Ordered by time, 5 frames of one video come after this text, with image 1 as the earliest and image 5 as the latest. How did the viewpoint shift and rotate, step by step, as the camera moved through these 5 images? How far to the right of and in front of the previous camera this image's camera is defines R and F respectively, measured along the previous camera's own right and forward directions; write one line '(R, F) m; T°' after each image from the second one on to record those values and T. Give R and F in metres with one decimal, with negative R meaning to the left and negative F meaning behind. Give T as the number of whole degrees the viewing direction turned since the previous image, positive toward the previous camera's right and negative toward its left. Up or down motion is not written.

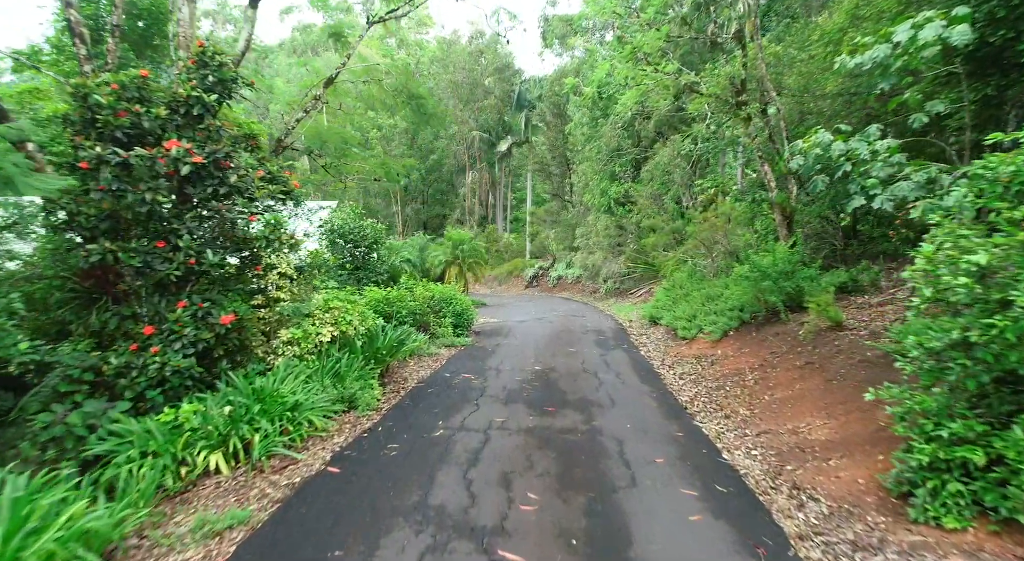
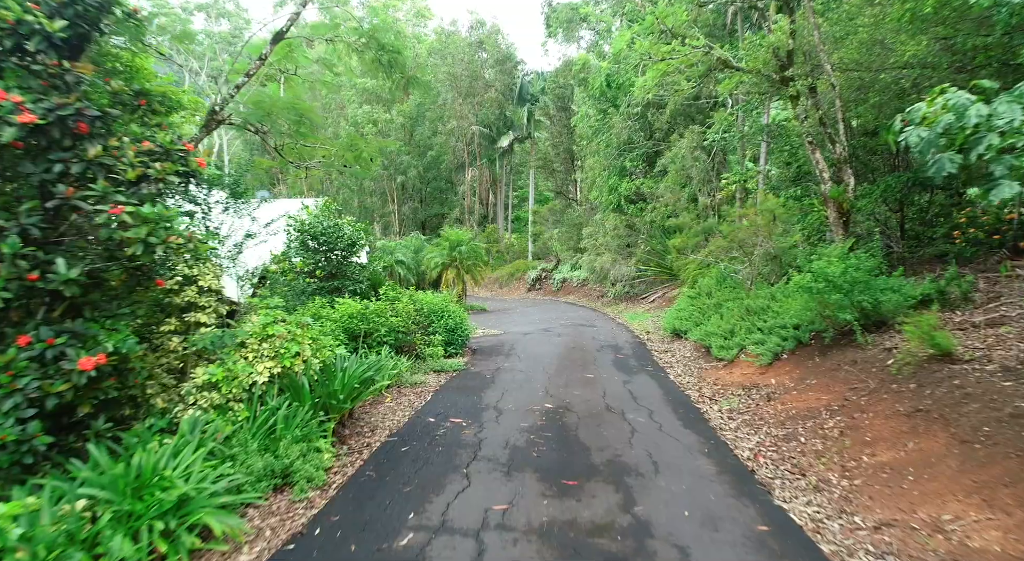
(0.0, +1.7) m; 0°
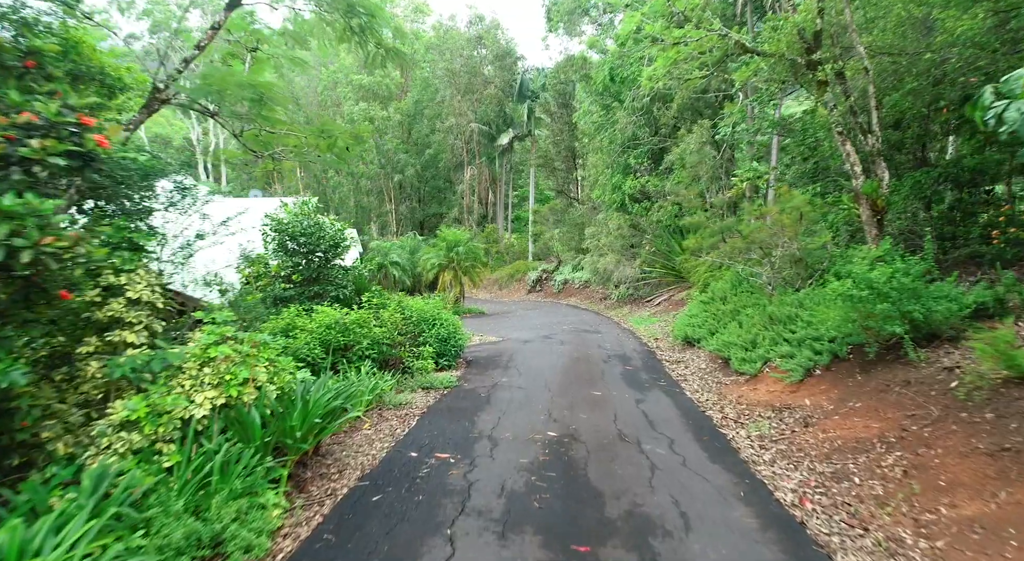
(0.0, +0.8) m; 0°
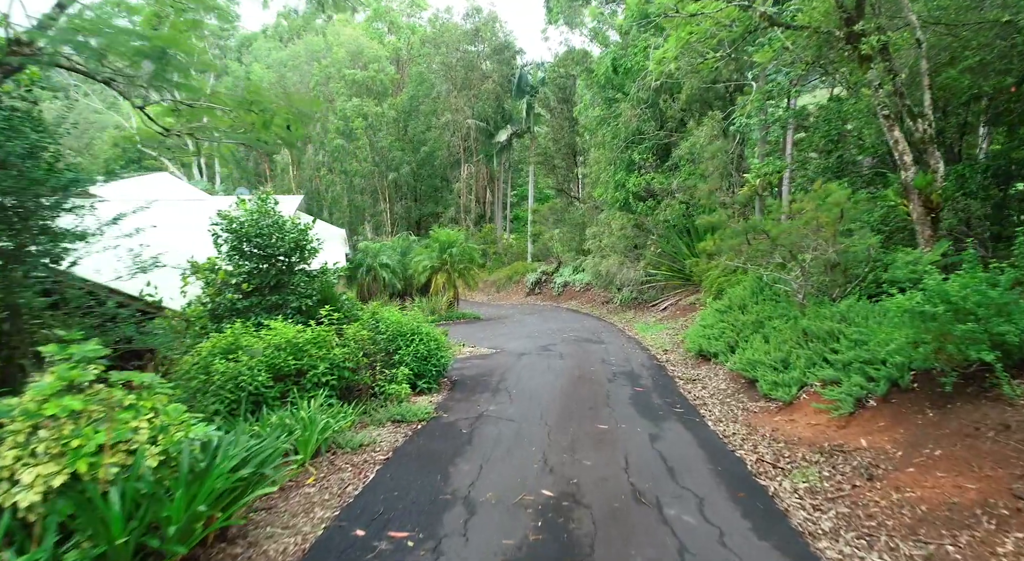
(+0.1, +1.2) m; 0°
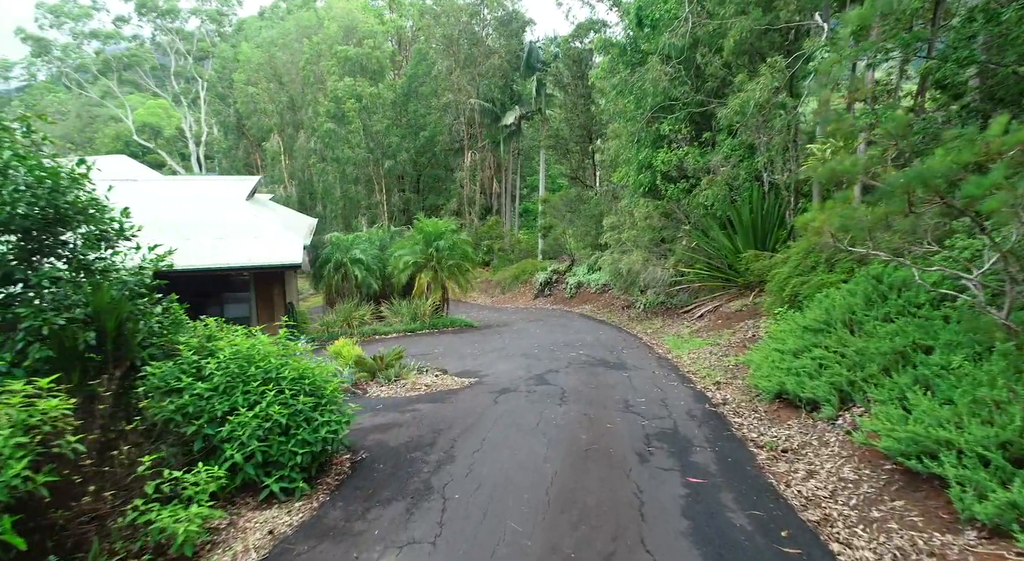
(+0.5, +3.5) m; -2°
